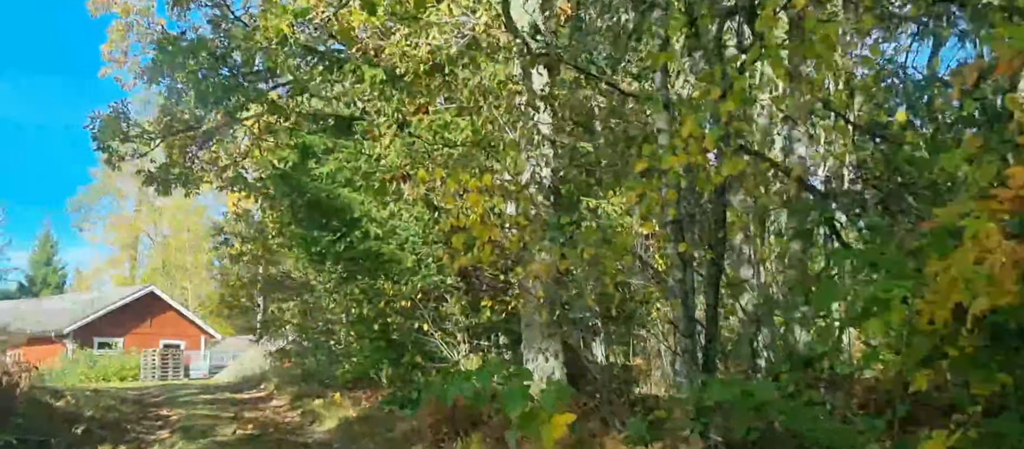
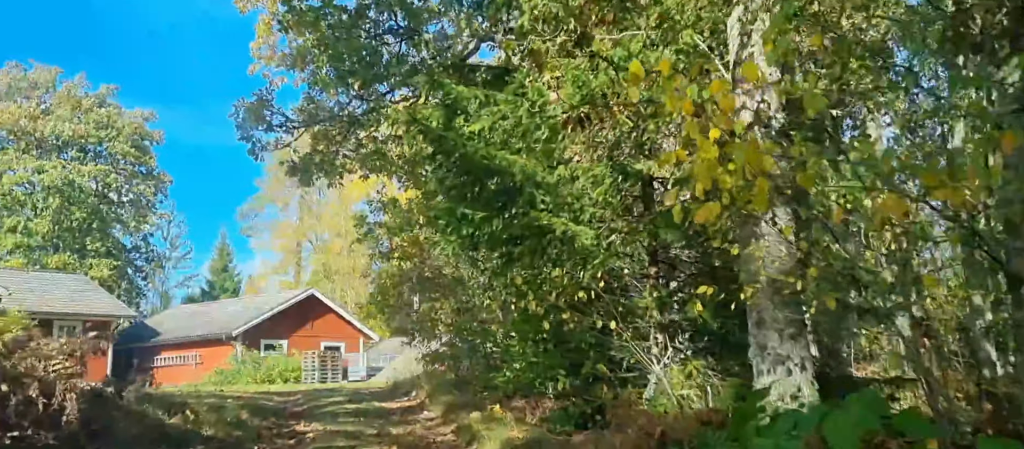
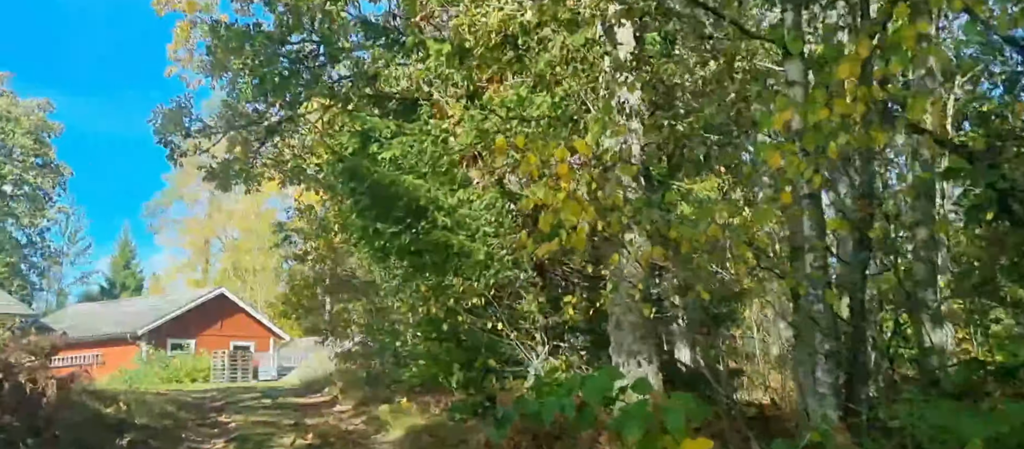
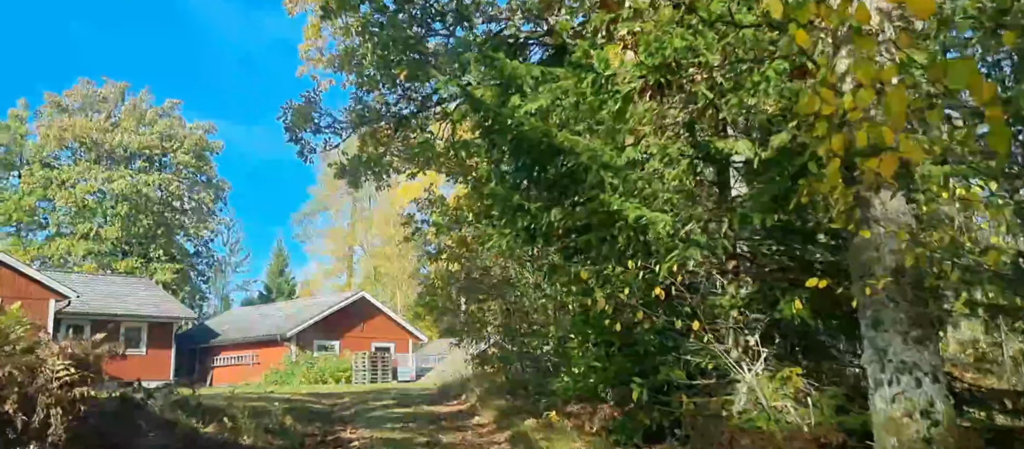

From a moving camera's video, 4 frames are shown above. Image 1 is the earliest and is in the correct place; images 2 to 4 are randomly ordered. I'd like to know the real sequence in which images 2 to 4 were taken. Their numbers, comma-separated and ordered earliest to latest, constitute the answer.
3, 2, 4
